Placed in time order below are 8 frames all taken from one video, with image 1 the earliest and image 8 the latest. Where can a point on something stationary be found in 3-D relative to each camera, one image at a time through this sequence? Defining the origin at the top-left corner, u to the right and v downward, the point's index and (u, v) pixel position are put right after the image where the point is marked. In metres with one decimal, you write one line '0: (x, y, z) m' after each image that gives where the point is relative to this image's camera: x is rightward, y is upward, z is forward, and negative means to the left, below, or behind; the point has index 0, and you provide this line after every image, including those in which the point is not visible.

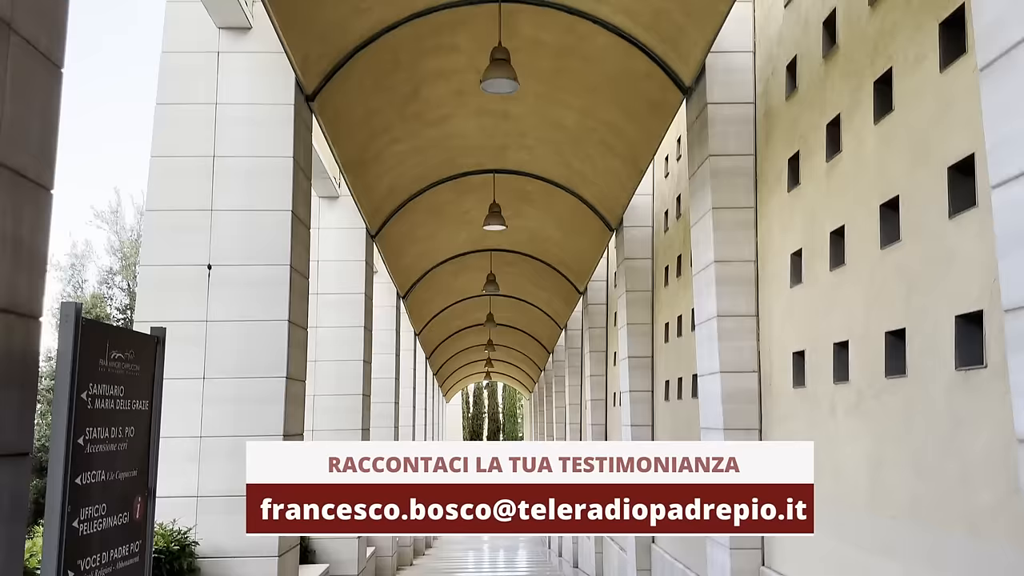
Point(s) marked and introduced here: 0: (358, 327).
0: (-1.9, -0.5, +9.9) m
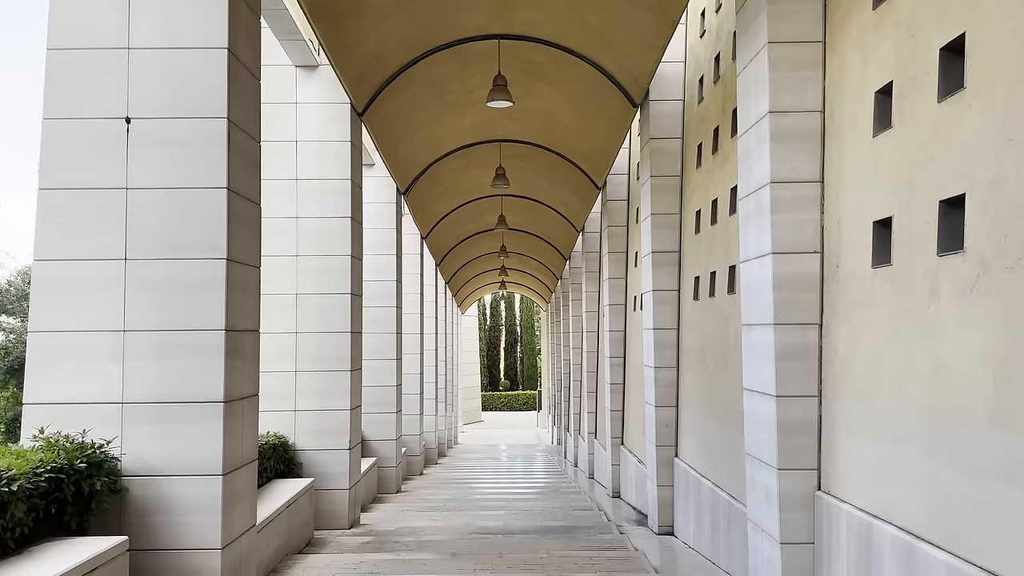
0: (-1.8, +0.8, +8.7) m
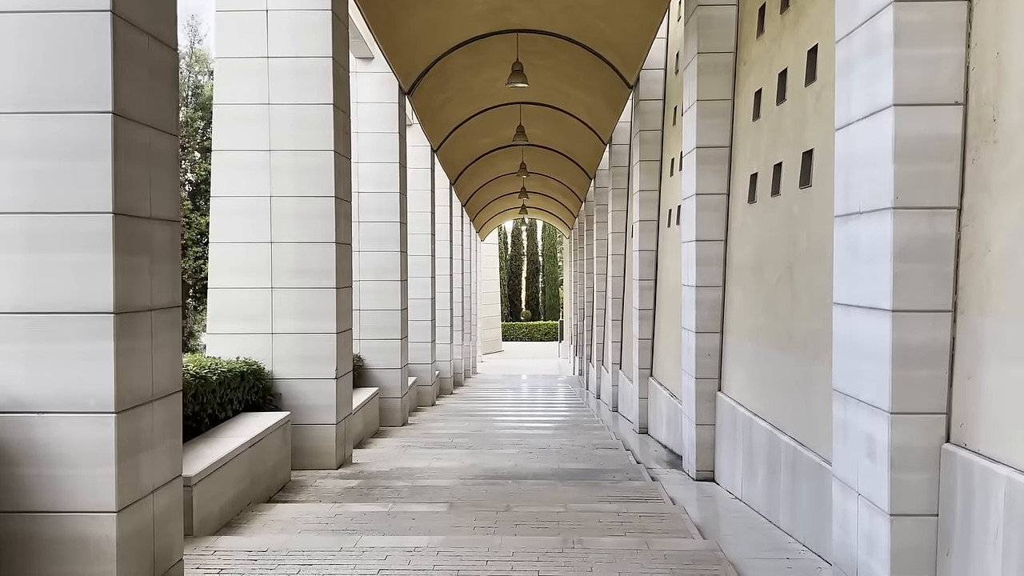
0: (-1.7, +1.7, +7.2) m
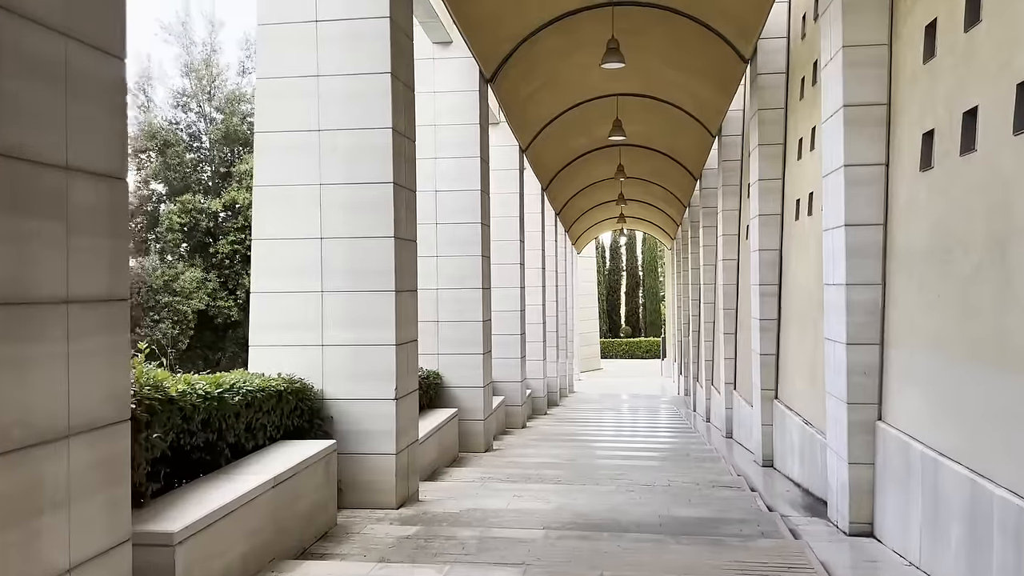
0: (-1.0, +1.6, +6.1) m
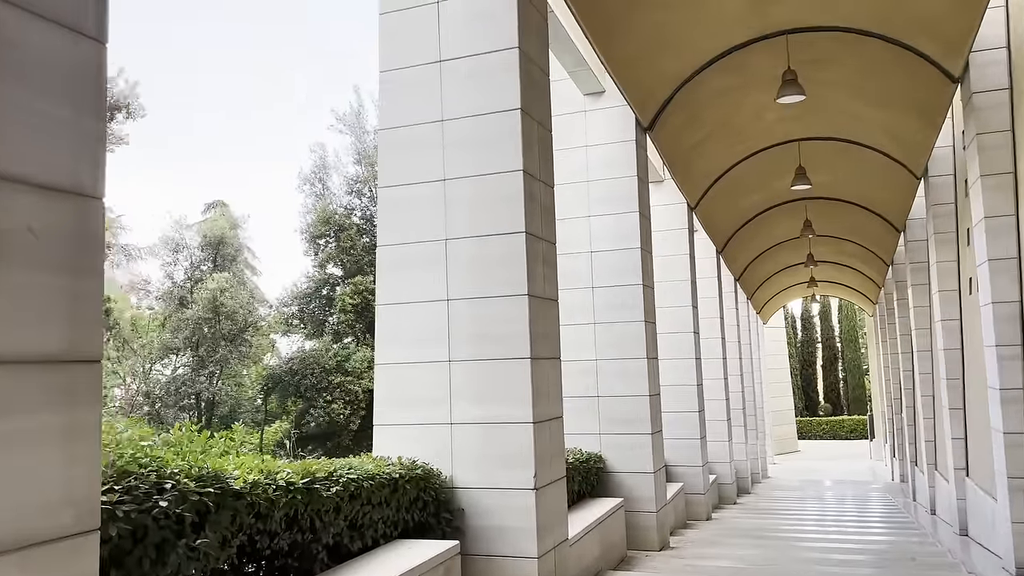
0: (0.0, +1.2, +5.3) m
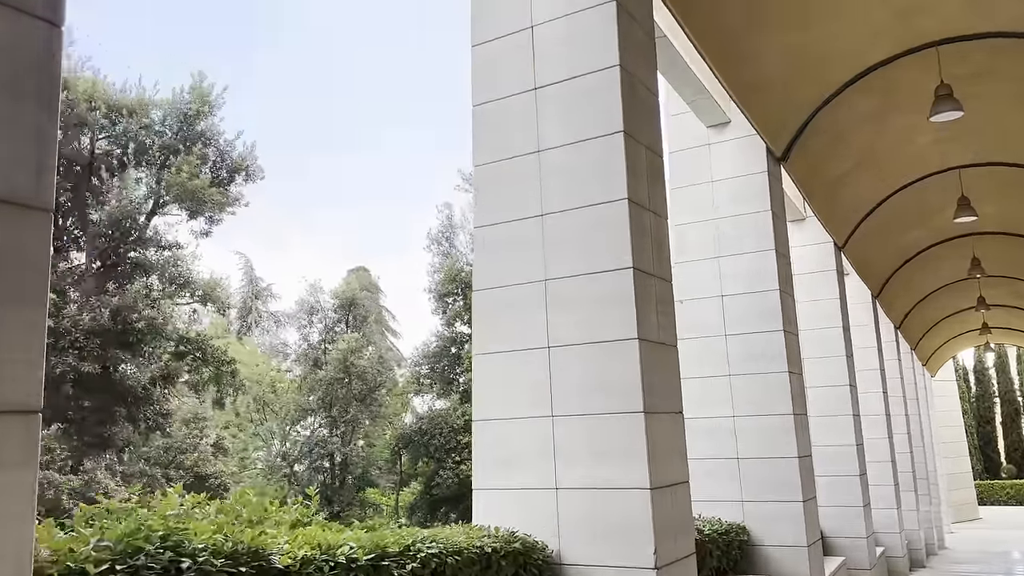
0: (+0.6, +0.9, +4.8) m
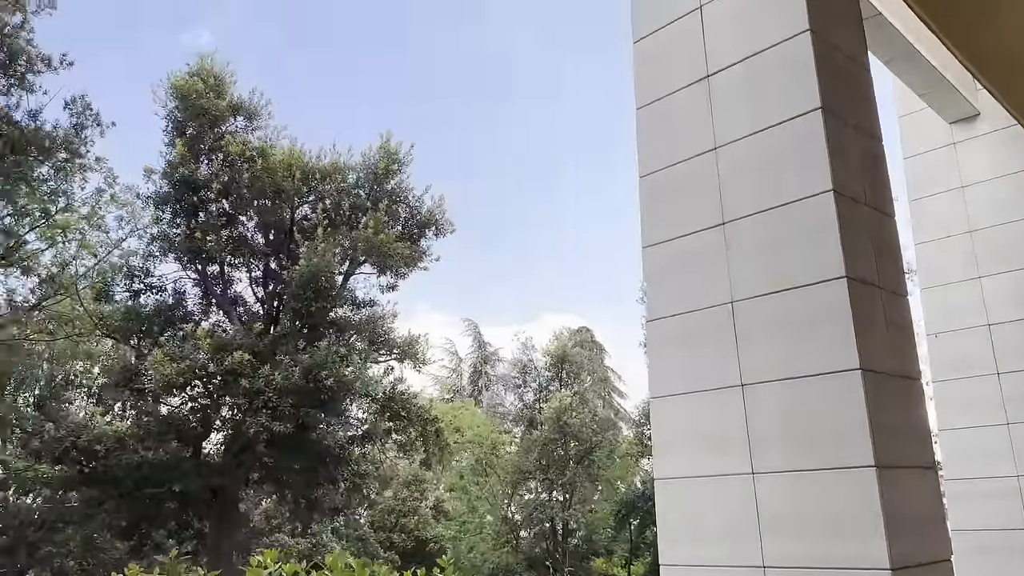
0: (+1.4, +0.8, +3.8) m
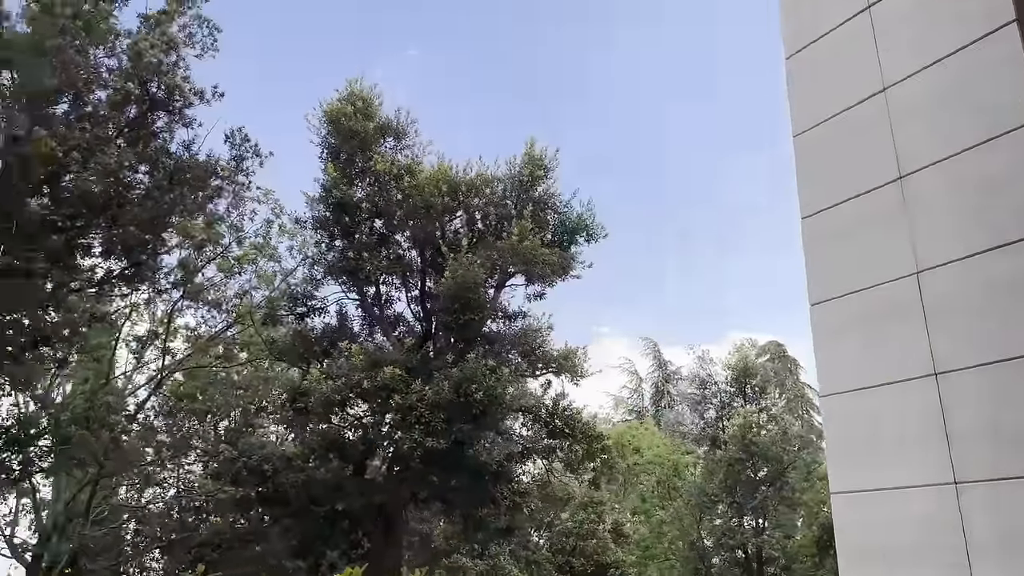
0: (+1.9, +1.0, +3.1) m
